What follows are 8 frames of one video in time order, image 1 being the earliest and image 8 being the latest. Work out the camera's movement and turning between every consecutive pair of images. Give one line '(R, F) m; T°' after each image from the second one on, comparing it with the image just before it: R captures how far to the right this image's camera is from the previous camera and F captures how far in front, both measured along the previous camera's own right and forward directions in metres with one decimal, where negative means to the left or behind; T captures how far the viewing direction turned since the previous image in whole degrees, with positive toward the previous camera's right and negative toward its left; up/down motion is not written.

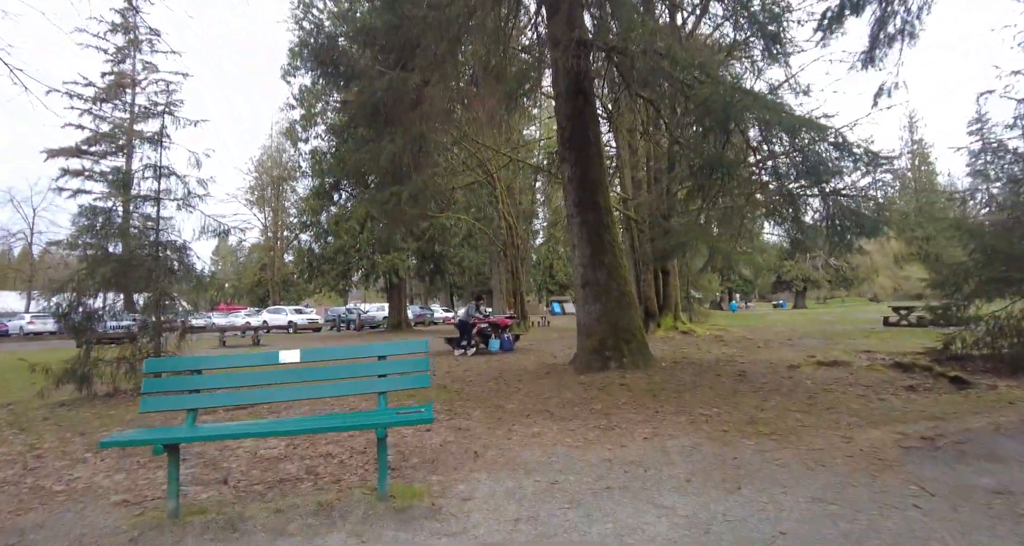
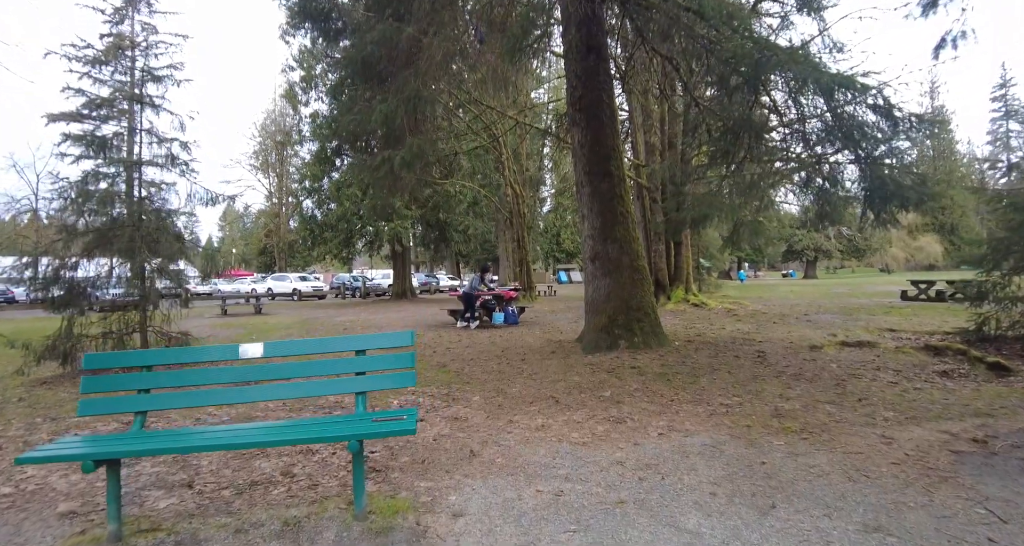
(0.0, +0.5) m; -1°
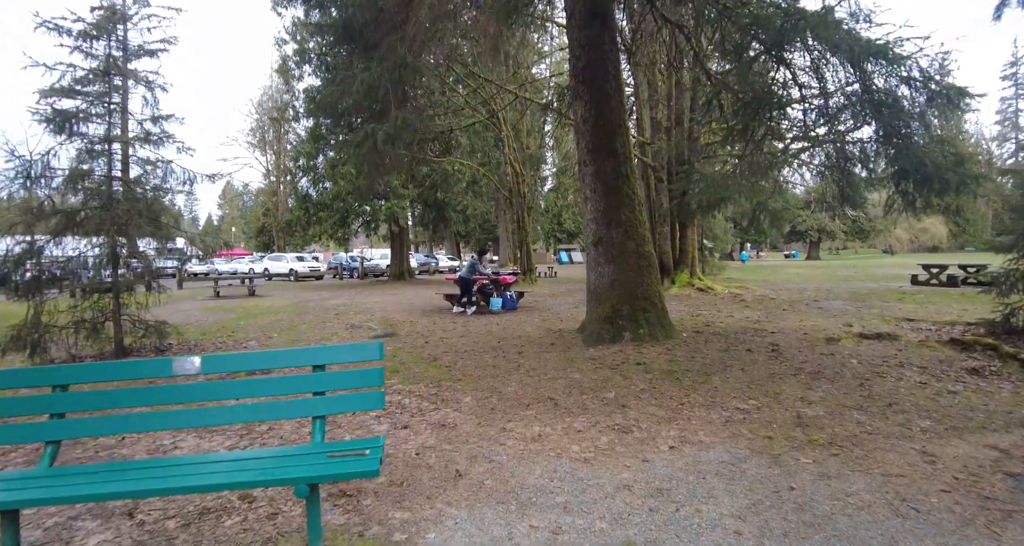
(+0.1, +0.5) m; 0°
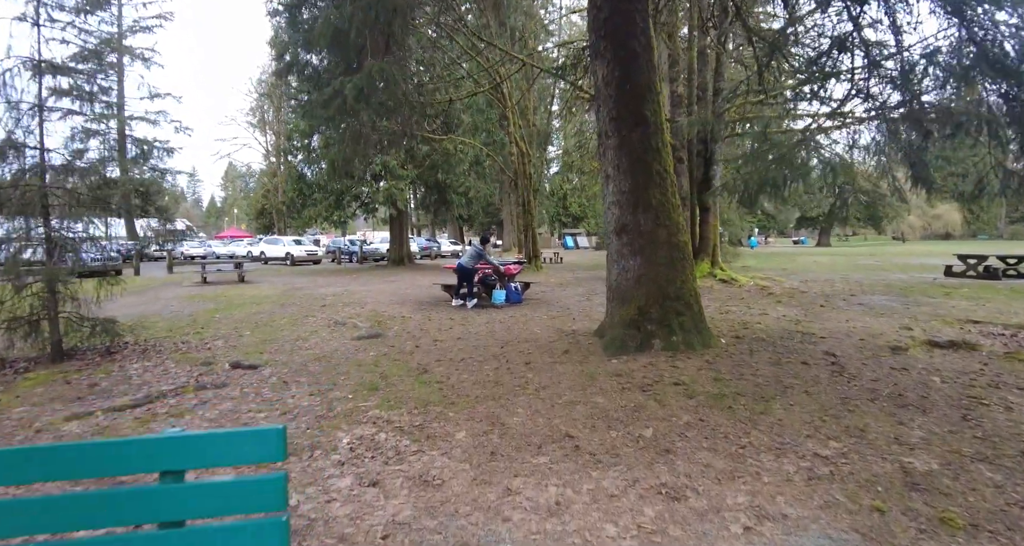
(0.0, +1.2) m; 0°
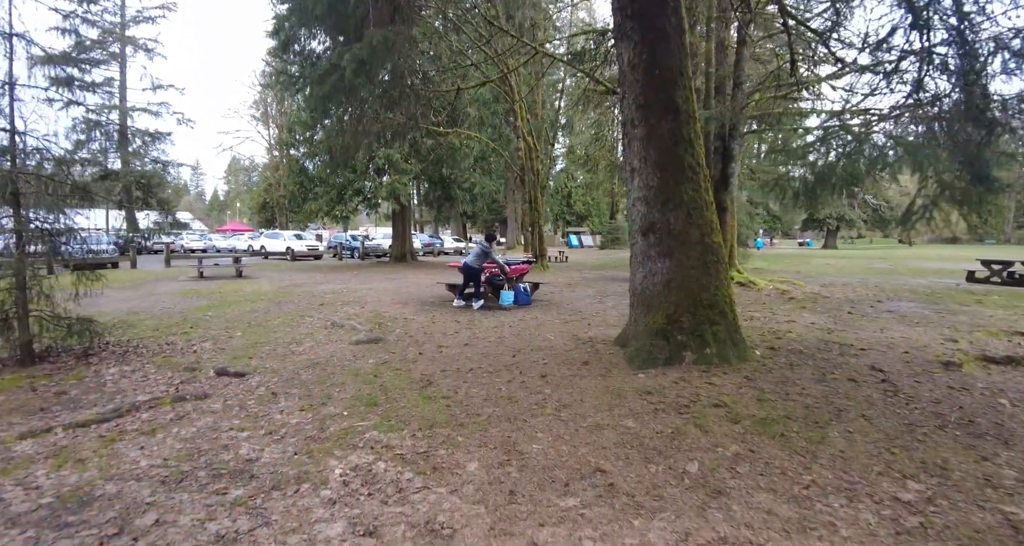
(-0.1, +0.6) m; 0°
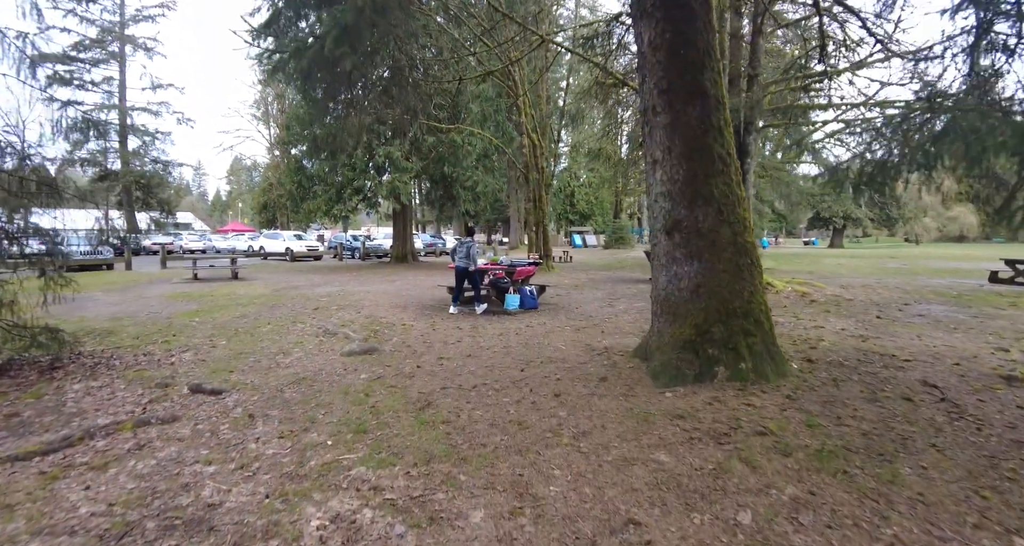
(-0.1, +0.6) m; 0°
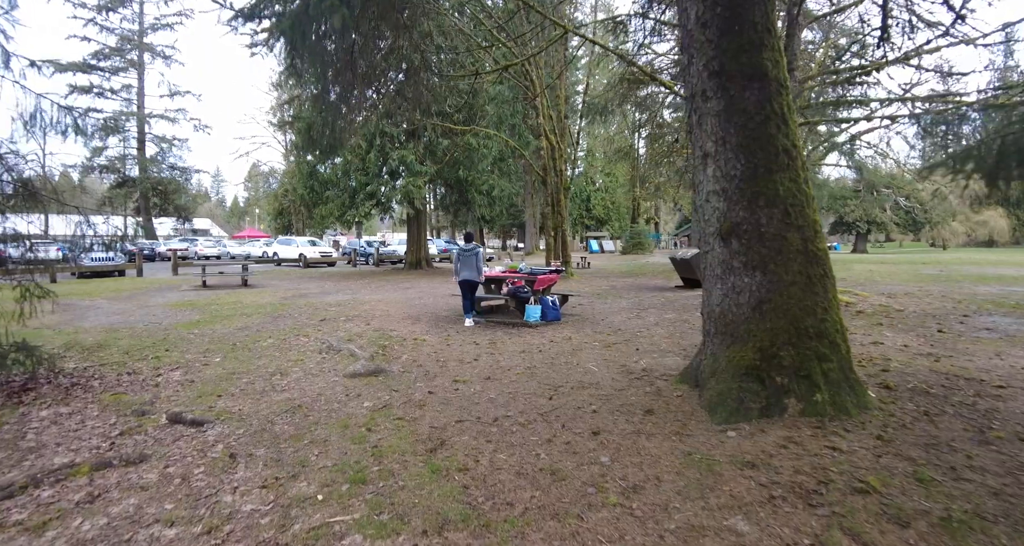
(-0.1, +0.7) m; -2°
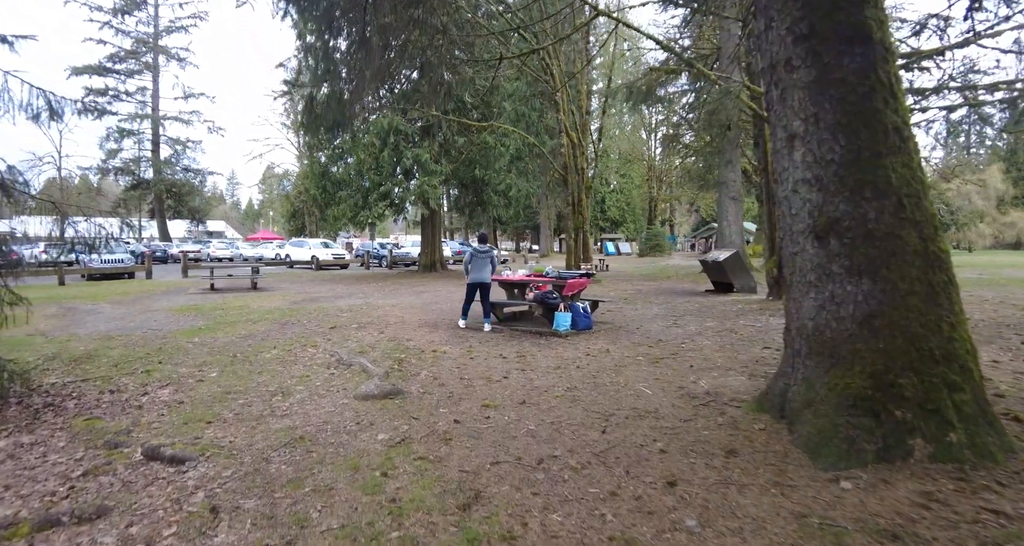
(-0.2, +0.8) m; -1°
